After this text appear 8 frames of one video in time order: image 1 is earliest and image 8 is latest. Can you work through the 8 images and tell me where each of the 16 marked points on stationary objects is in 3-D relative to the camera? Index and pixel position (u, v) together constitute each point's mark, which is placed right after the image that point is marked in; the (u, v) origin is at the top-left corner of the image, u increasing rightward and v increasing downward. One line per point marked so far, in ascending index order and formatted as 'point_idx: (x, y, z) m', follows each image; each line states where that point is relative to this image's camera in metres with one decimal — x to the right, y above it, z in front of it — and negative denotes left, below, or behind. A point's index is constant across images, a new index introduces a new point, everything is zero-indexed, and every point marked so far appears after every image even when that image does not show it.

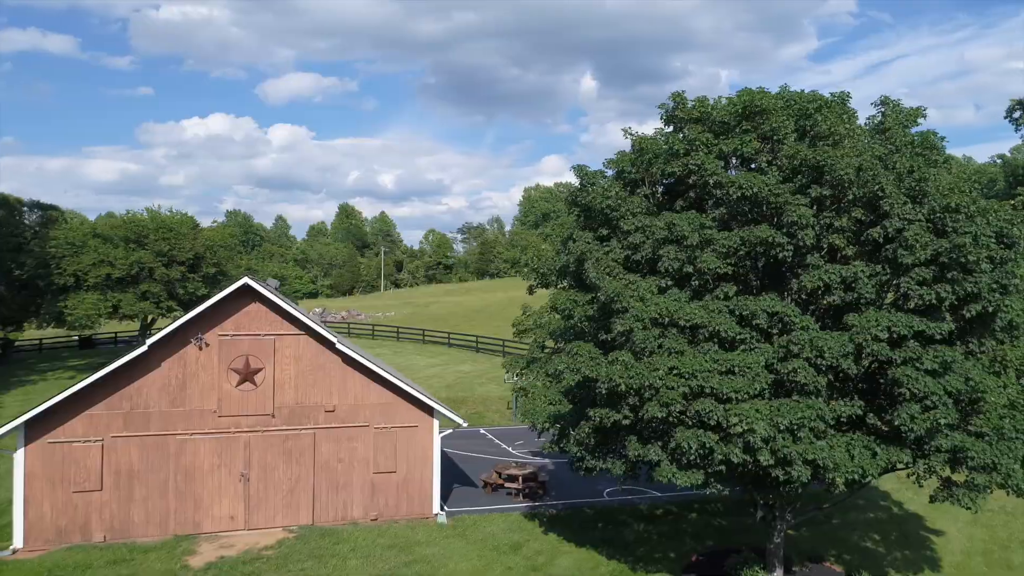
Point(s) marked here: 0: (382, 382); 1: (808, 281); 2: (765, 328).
0: (-2.9, -2.2, +16.5) m
1: (+4.4, +0.1, +10.6) m
2: (+3.9, -0.6, +11.0) m
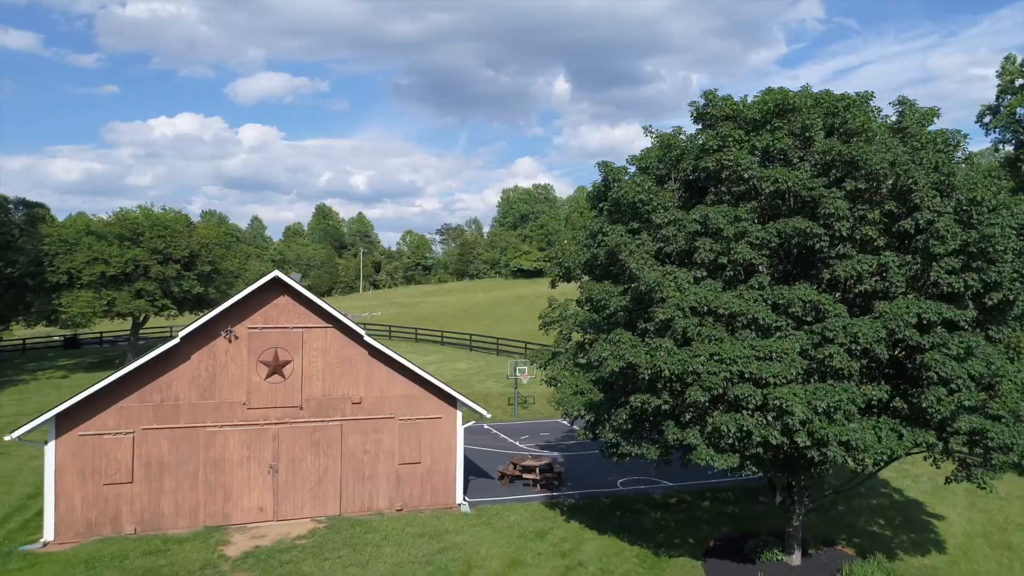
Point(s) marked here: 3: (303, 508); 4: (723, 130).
0: (-2.4, -2.0, +16.8) m
1: (+5.1, +0.2, +11.1) m
2: (+4.6, -0.5, +11.5) m
3: (-4.6, -4.9, +15.9) m
4: (+3.8, +2.8, +12.9) m
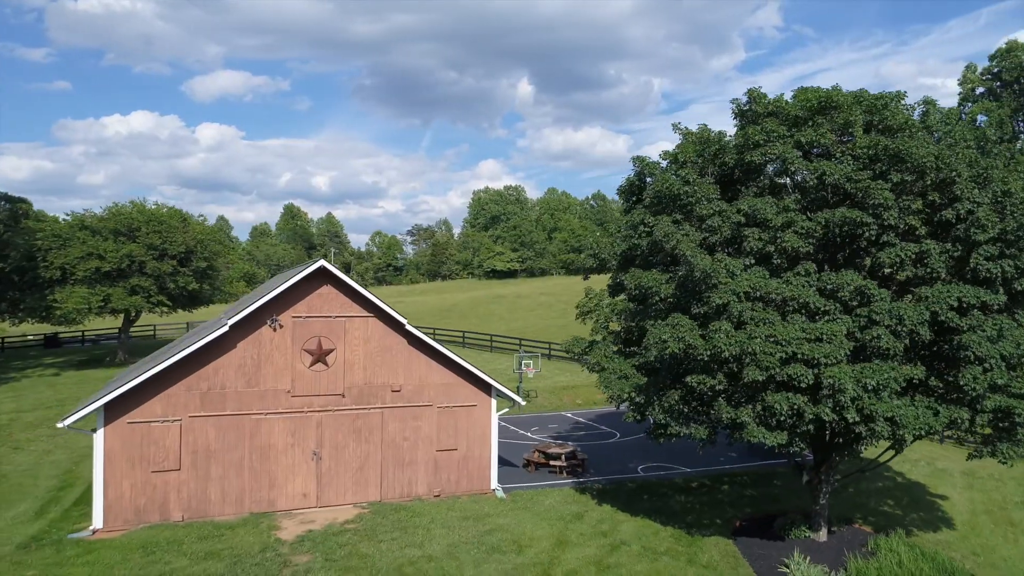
0: (-1.6, -1.8, +17.1) m
1: (+6.2, +0.5, +11.8) m
2: (+5.7, -0.2, +12.3) m
3: (-3.7, -4.6, +16.1) m
4: (+4.9, +3.1, +13.6) m
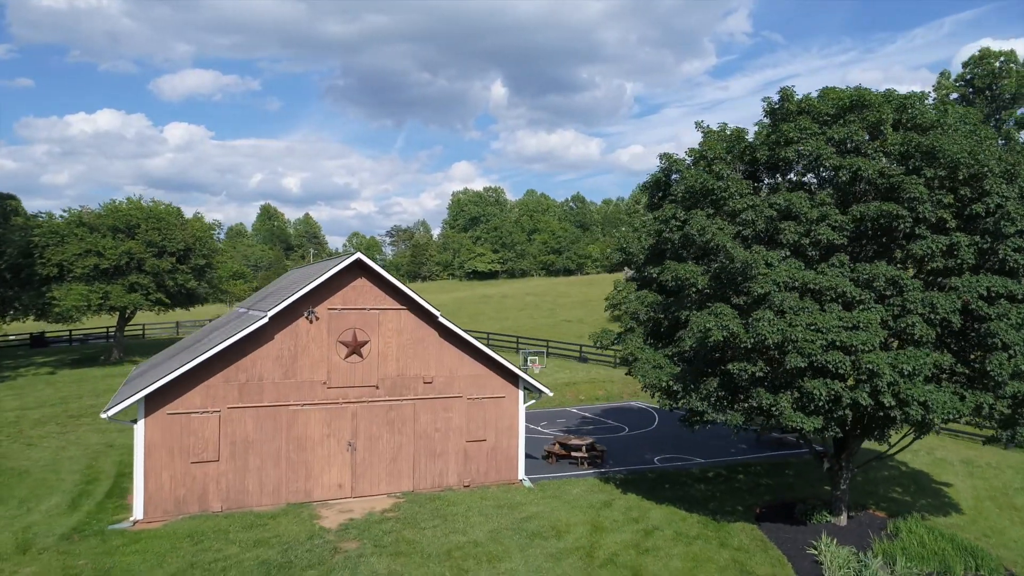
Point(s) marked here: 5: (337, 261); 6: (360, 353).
0: (-0.9, -1.6, +17.4) m
1: (+7.1, +0.7, +12.4) m
2: (+6.6, 0.0, +12.8) m
3: (-3.0, -4.5, +16.3) m
4: (+5.7, +3.2, +14.1) m
5: (-3.9, +0.6, +16.2) m
6: (-3.4, -1.5, +16.2) m
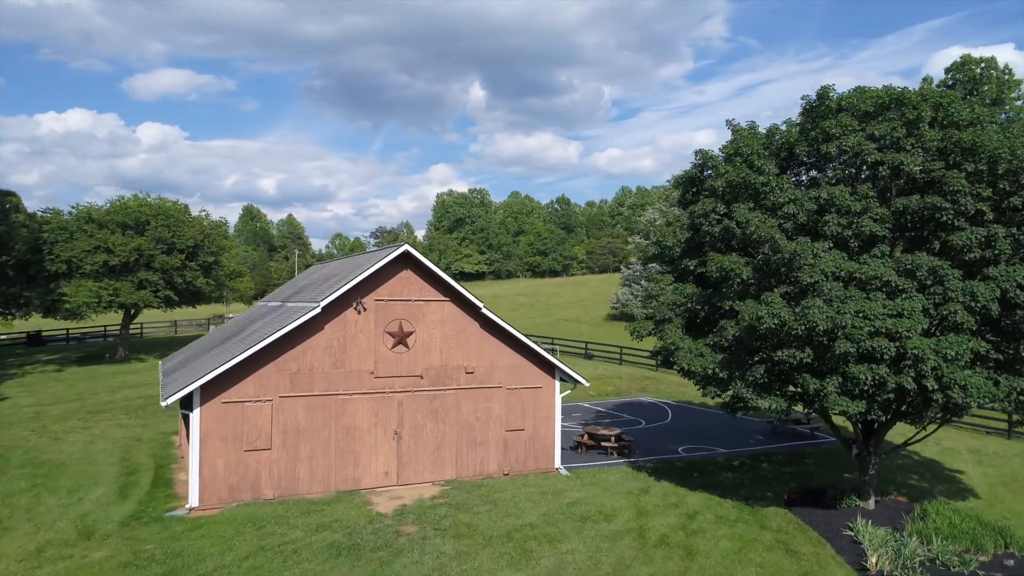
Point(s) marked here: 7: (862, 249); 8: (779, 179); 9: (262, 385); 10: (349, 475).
0: (+0.1, -1.4, +17.8) m
1: (+8.2, +0.9, +13.0) m
2: (+7.7, +0.2, +13.4) m
3: (-2.0, -4.3, +16.6) m
4: (+6.7, +3.4, +14.7) m
5: (-2.9, +0.8, +16.5) m
6: (-2.5, -1.3, +16.5) m
7: (+7.0, +0.8, +14.3) m
8: (+5.7, +2.3, +15.3) m
9: (-5.3, -2.0, +15.1) m
10: (-3.6, -4.1, +15.9) m
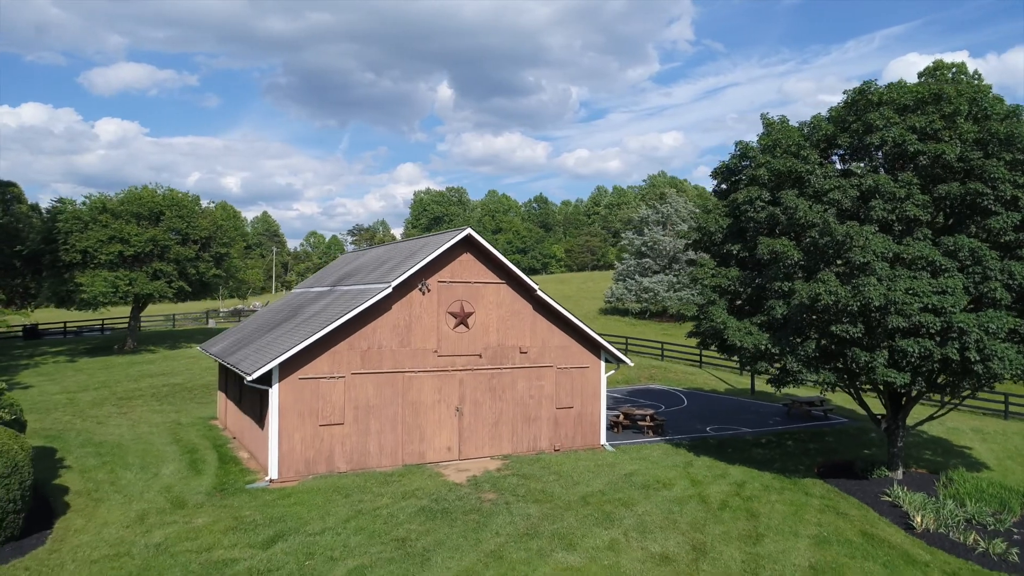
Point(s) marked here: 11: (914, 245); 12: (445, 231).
0: (+1.4, -1.0, +18.6) m
1: (+9.7, +1.3, +14.2) m
2: (+9.1, +0.6, +14.5) m
3: (-0.7, -3.9, +17.3) m
4: (+8.2, +3.8, +15.8) m
5: (-1.6, +1.2, +17.1) m
6: (-1.1, -0.9, +17.2) m
7: (+8.4, +1.2, +15.4) m
8: (+7.1, +2.7, +16.4) m
9: (-3.9, -1.6, +15.7) m
10: (-2.2, -3.7, +16.5) m
11: (+8.3, +0.9, +14.7) m
12: (-1.6, +1.4, +17.3) m
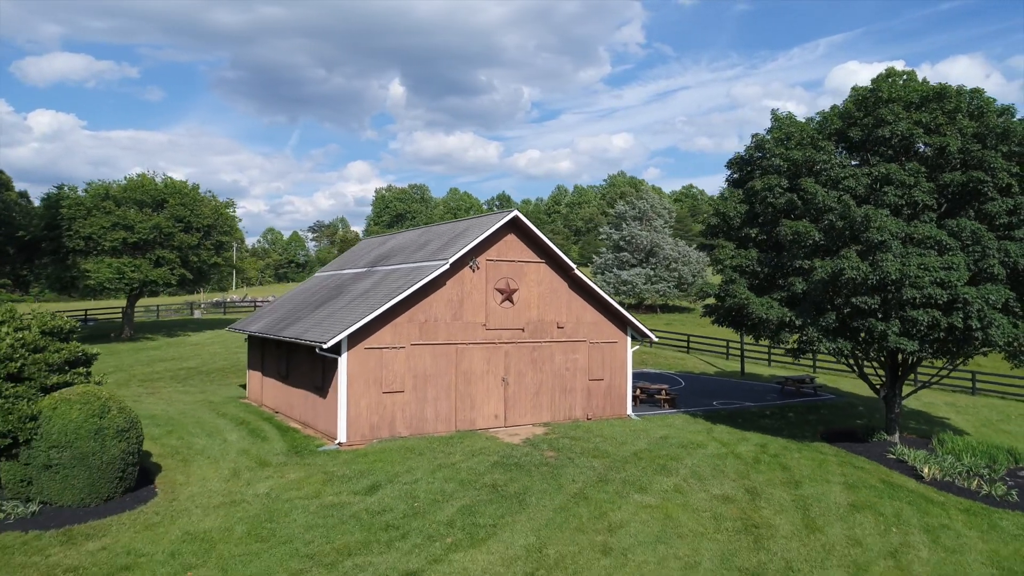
0: (+2.3, -0.5, +19.9) m
1: (+10.9, +1.8, +16.1) m
2: (+10.4, +1.1, +16.4) m
3: (+0.4, -3.3, +18.5) m
4: (+9.3, +4.4, +17.6) m
5: (-0.5, +1.8, +18.3) m
6: (0.0, -0.3, +18.4) m
7: (+9.6, +1.7, +17.2) m
8: (+8.2, +3.3, +18.1) m
9: (-2.7, -1.1, +16.7) m
10: (-1.1, -3.1, +17.6) m
11: (+9.5, +1.4, +16.6) m
12: (-0.6, +1.9, +18.5) m
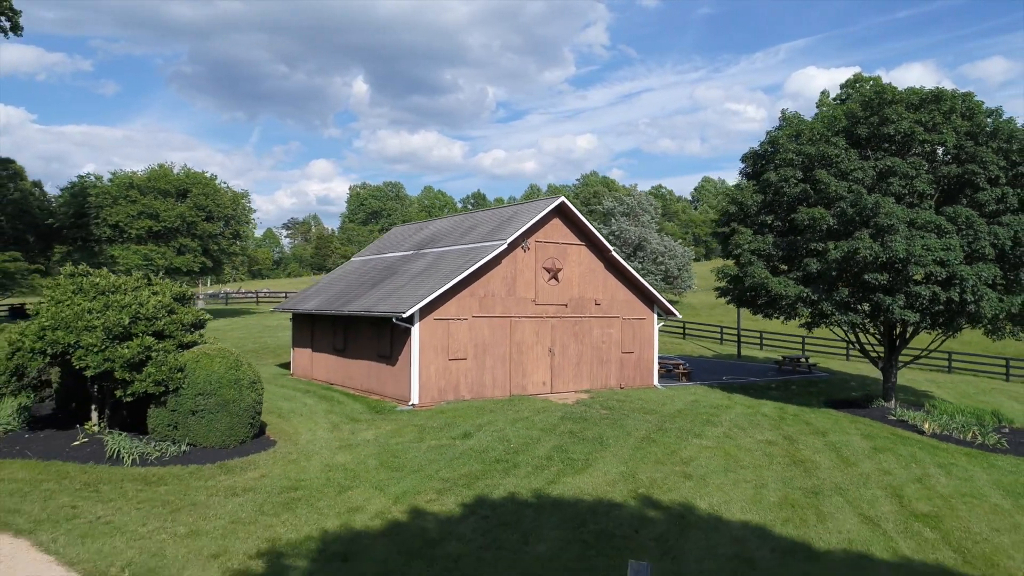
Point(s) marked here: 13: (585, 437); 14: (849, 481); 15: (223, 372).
0: (+3.5, +0.1, +21.9) m
1: (+12.3, +2.4, +18.5) m
2: (+11.7, +1.7, +18.8) m
3: (+1.6, -2.7, +20.4) m
4: (+10.6, +5.0, +19.9) m
5: (+0.8, +2.4, +20.1) m
6: (+1.2, +0.3, +20.2) m
7: (+10.9, +2.3, +19.5) m
8: (+9.5, +3.8, +20.4) m
9: (-1.3, -0.5, +18.4) m
10: (+0.2, -2.6, +19.4) m
11: (+10.8, +2.0, +18.9) m
12: (+0.7, +2.5, +20.3) m
13: (+1.5, -3.0, +14.5) m
14: (+6.0, -3.5, +12.8) m
15: (-5.2, -1.5, +13.0) m
